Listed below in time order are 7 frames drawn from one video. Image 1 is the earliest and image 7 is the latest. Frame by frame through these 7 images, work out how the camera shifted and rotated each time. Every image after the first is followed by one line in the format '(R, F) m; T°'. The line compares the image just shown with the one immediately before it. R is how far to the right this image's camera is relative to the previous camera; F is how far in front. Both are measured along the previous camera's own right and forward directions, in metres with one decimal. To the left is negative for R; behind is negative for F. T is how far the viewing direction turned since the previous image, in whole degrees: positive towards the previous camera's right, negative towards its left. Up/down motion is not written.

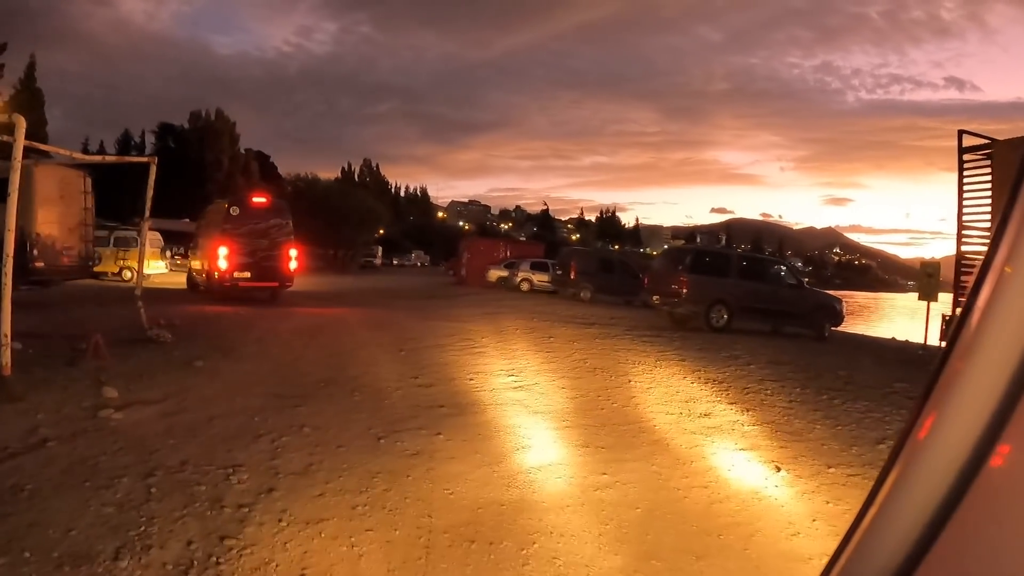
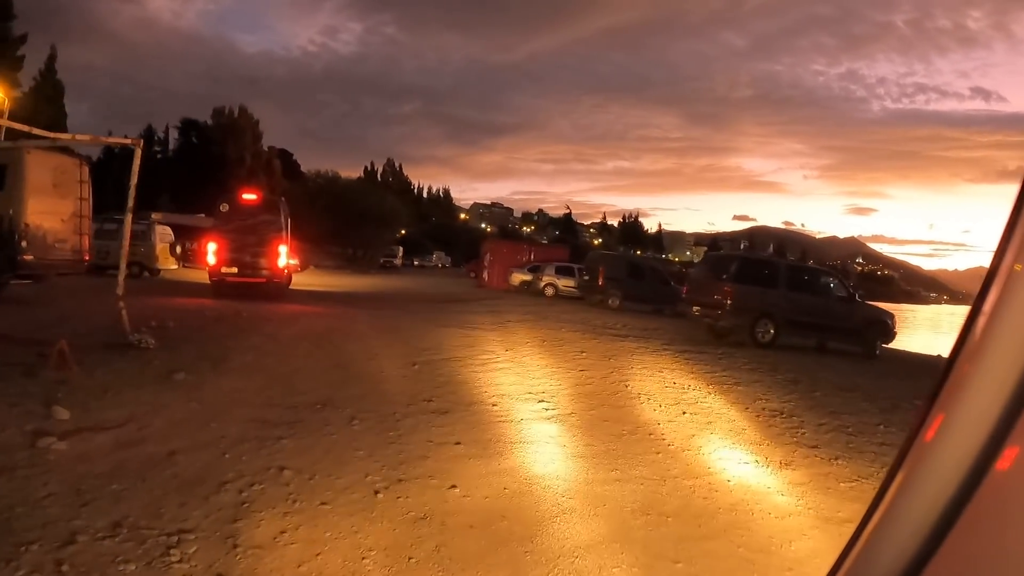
(-0.2, +1.9) m; -1°
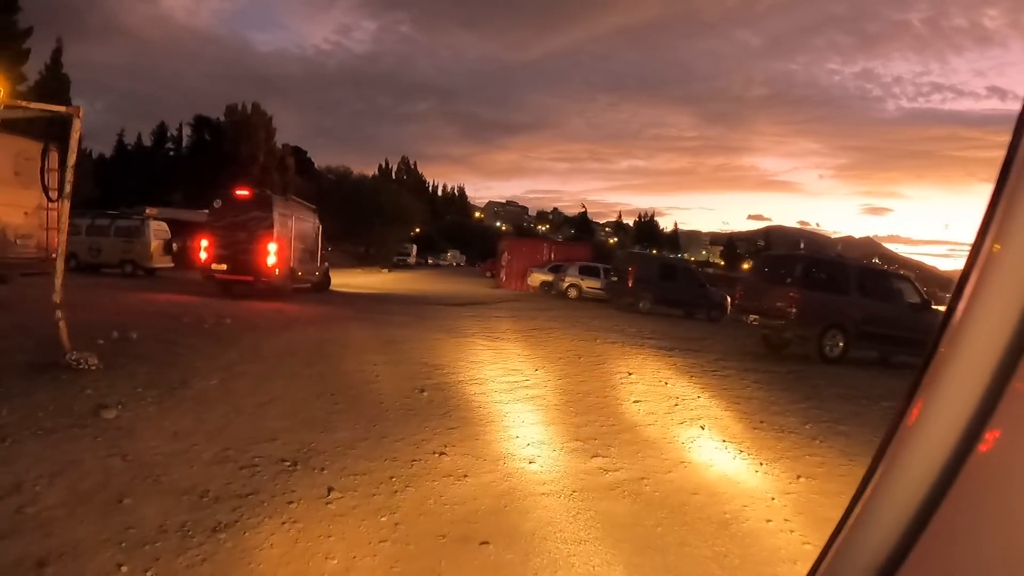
(-0.3, +2.8) m; -1°
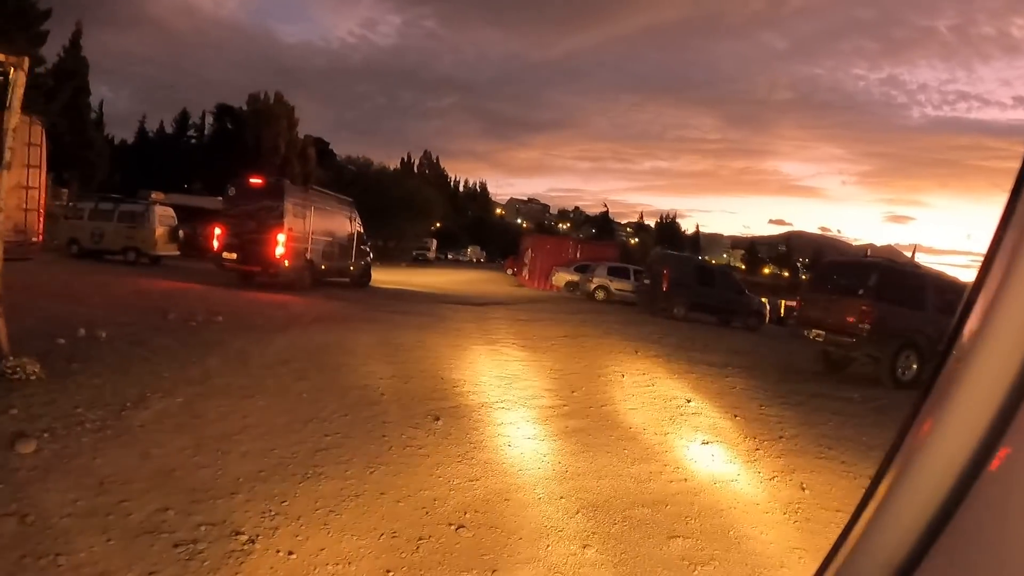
(-0.2, +2.1) m; -1°
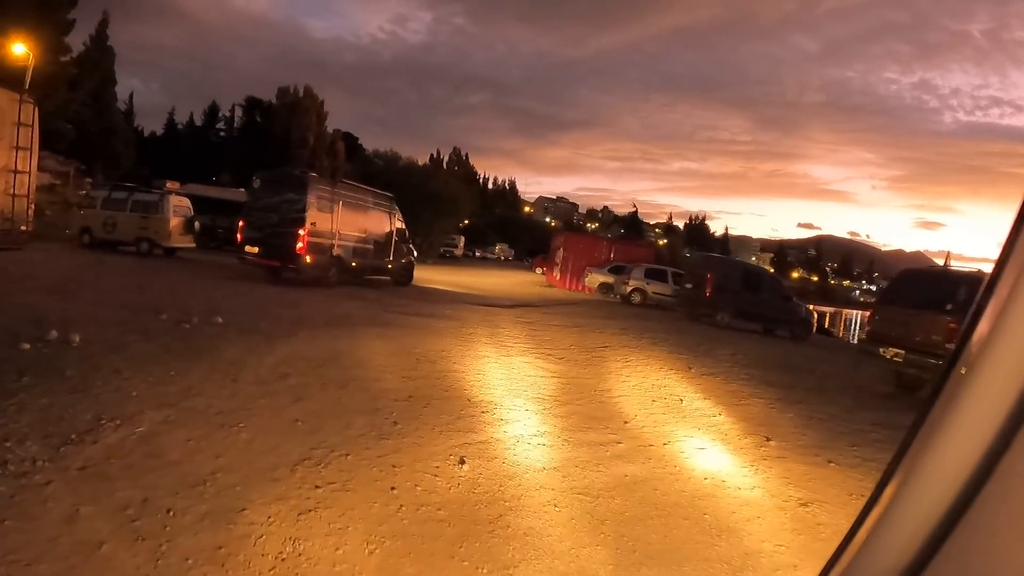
(-0.2, +1.8) m; -2°
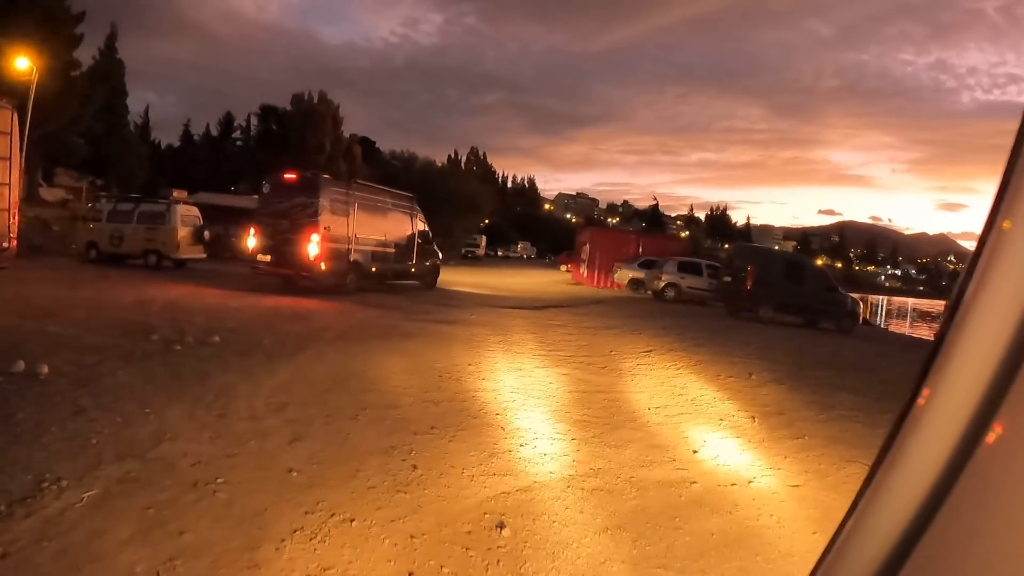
(-0.1, +1.6) m; -1°
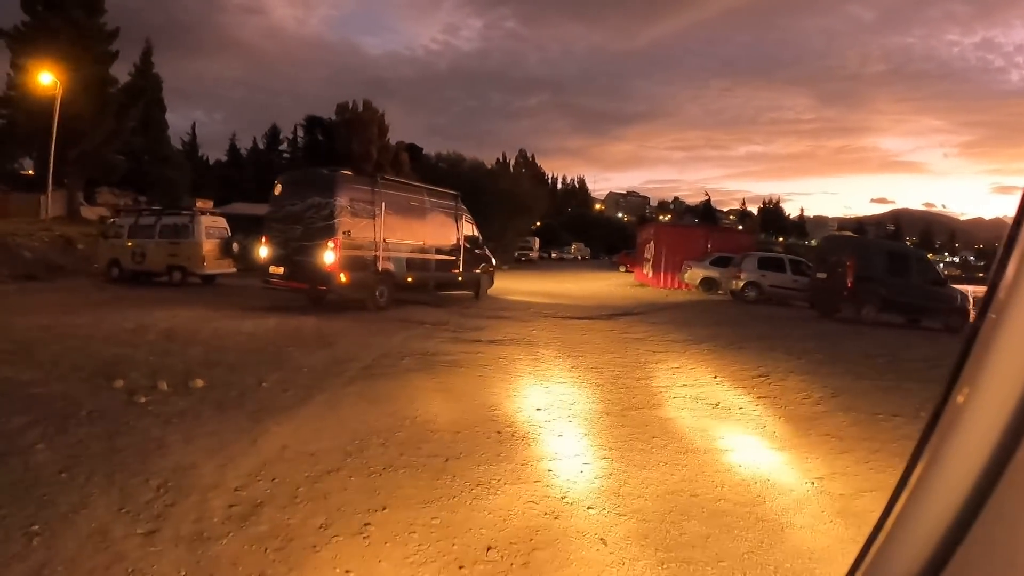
(-0.3, +3.0) m; -3°
